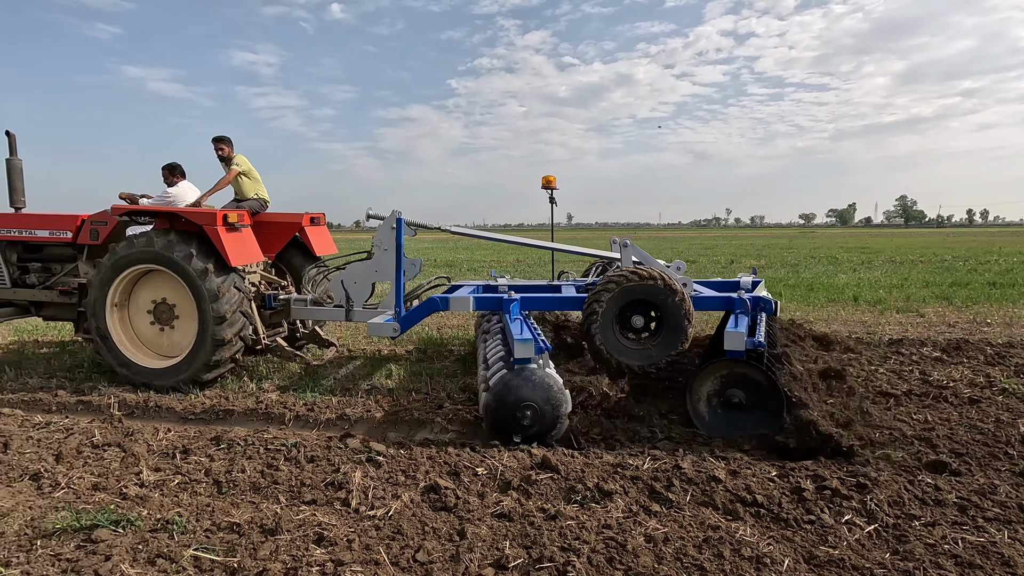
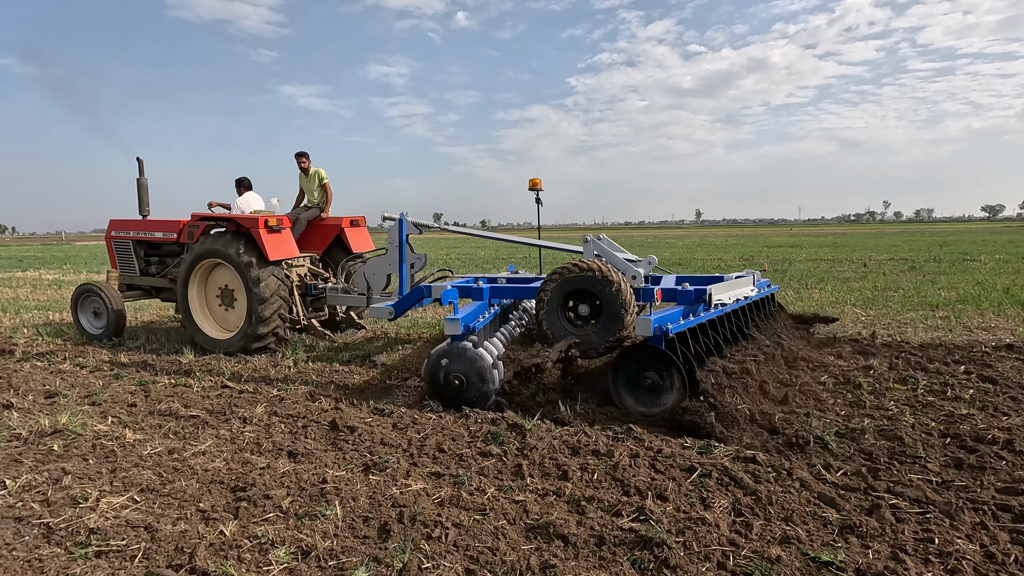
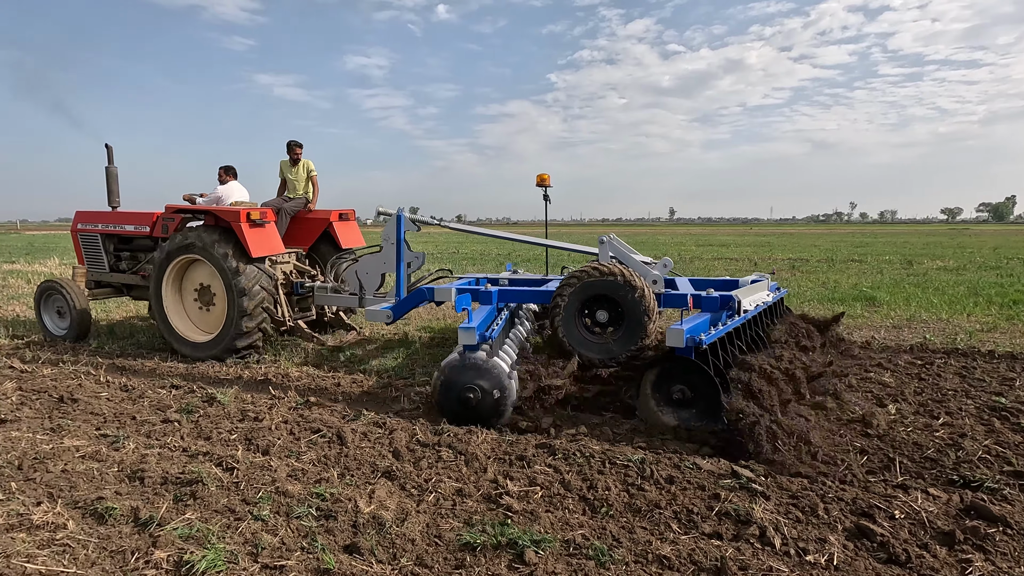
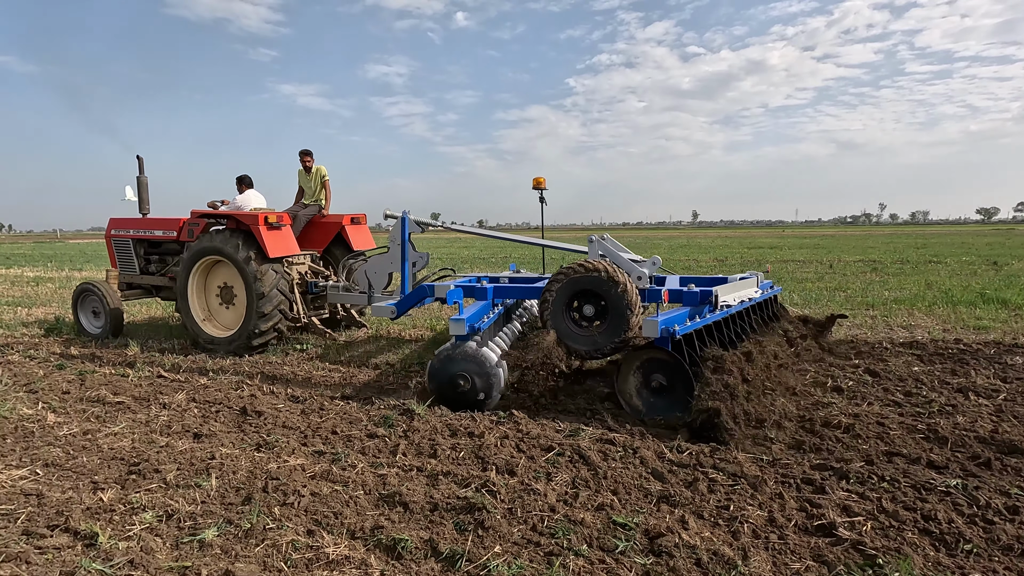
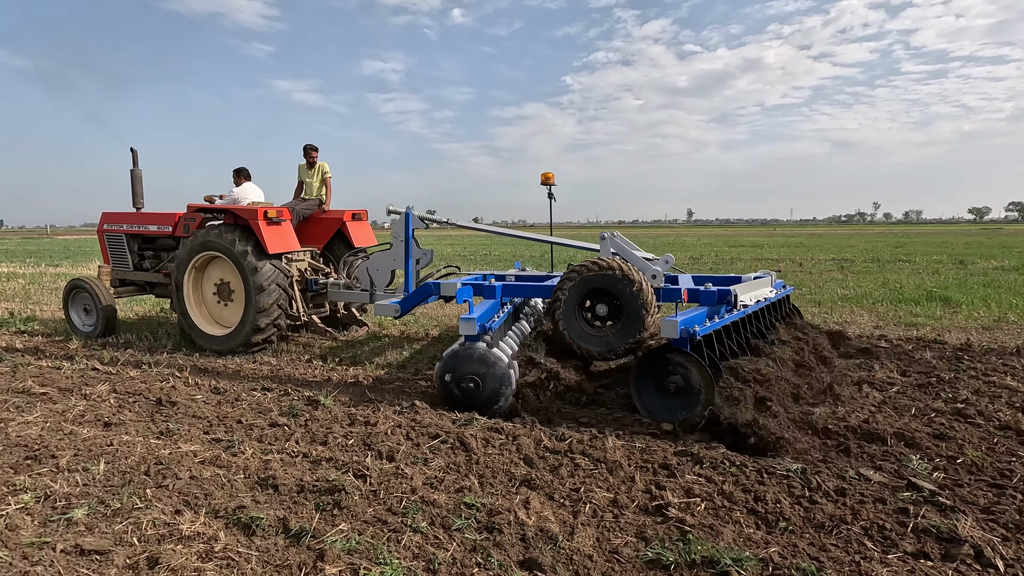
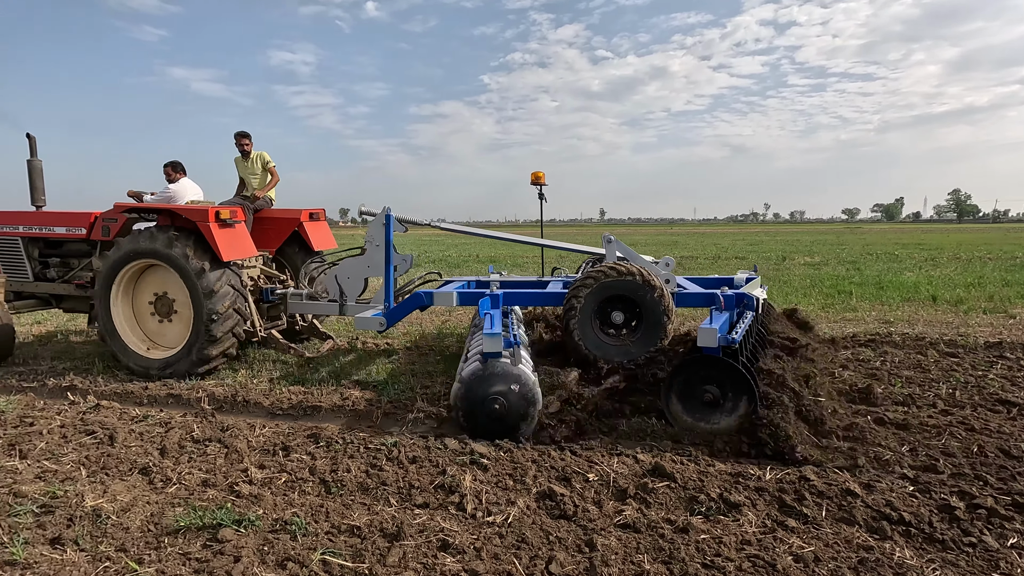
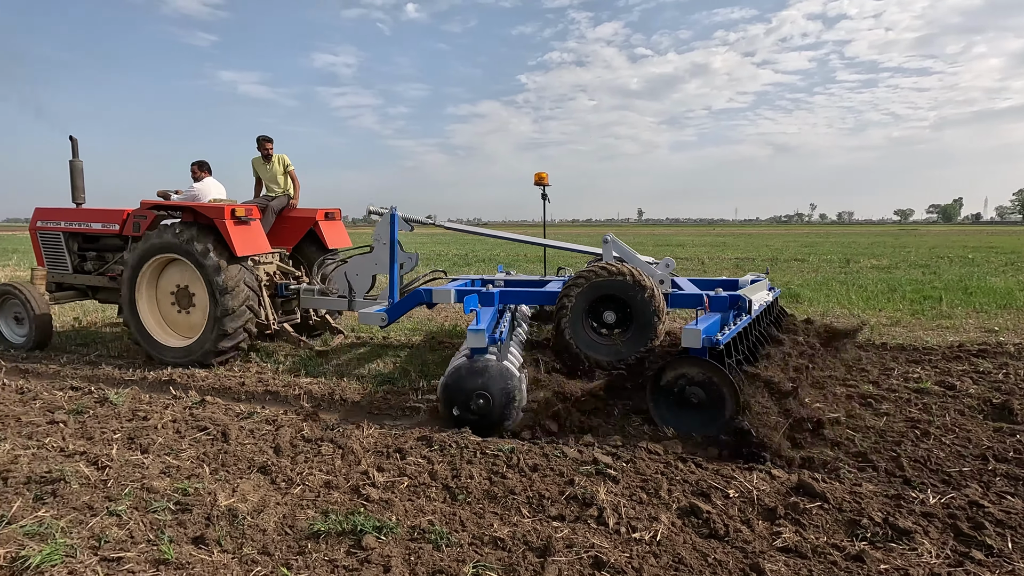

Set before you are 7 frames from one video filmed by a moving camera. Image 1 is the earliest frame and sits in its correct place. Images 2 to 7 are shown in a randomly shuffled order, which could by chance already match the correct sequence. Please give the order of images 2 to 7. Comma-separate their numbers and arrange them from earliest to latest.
6, 7, 3, 5, 4, 2
